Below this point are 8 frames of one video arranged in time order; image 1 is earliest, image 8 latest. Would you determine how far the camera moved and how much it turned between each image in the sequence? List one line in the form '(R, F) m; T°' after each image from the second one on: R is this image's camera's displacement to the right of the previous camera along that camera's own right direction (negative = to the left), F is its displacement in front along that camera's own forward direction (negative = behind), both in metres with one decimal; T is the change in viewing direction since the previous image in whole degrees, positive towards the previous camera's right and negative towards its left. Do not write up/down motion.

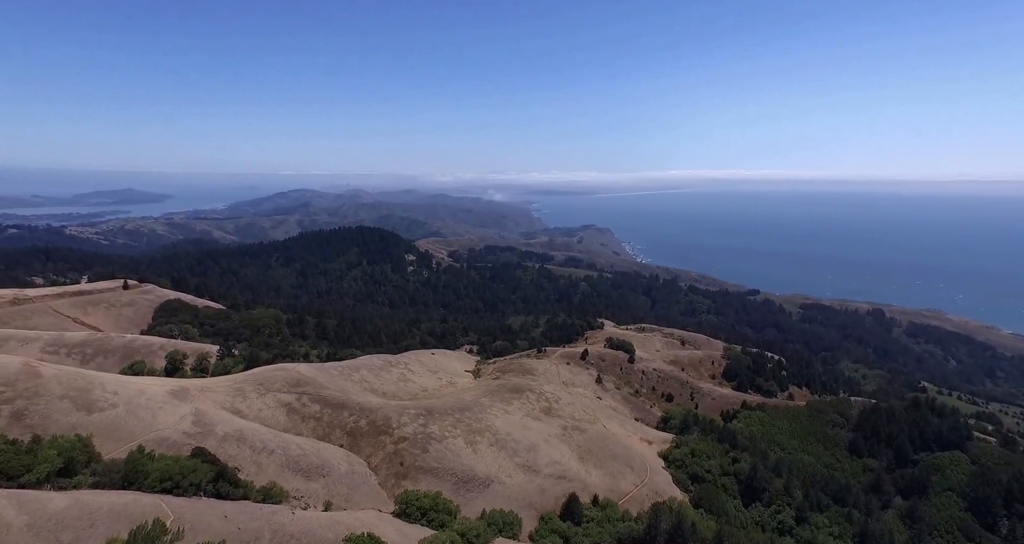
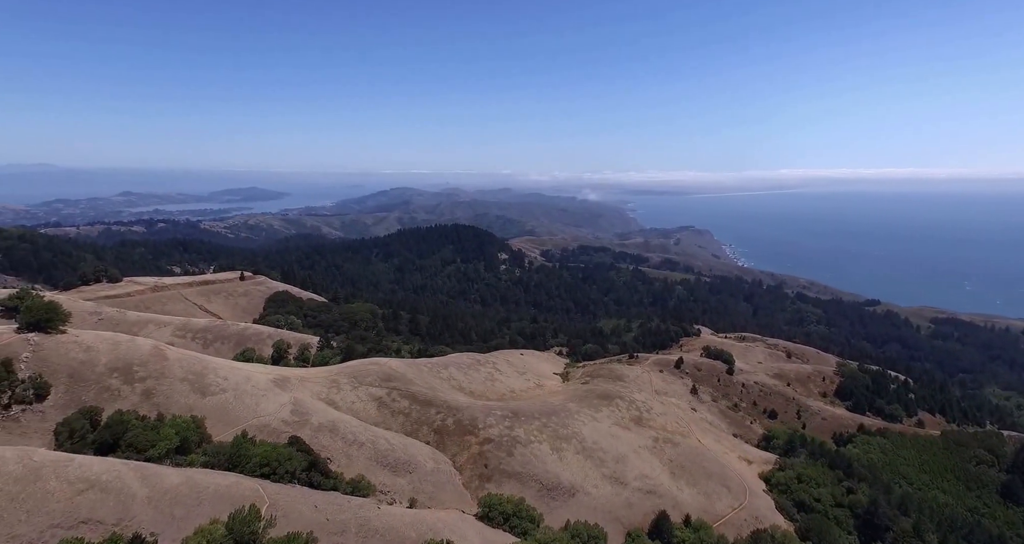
(+0.1, +1.6) m; -9°
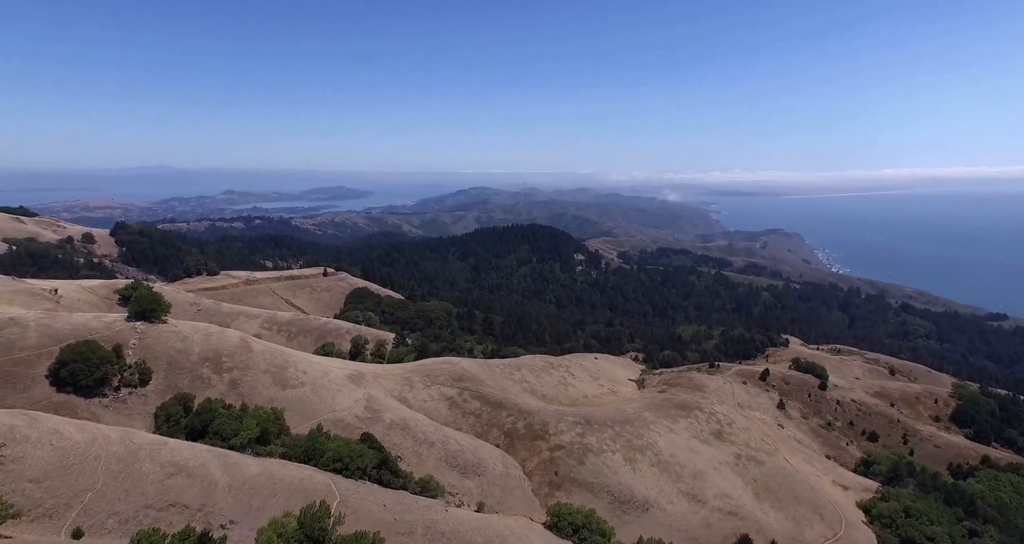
(0.0, +1.3) m; -8°
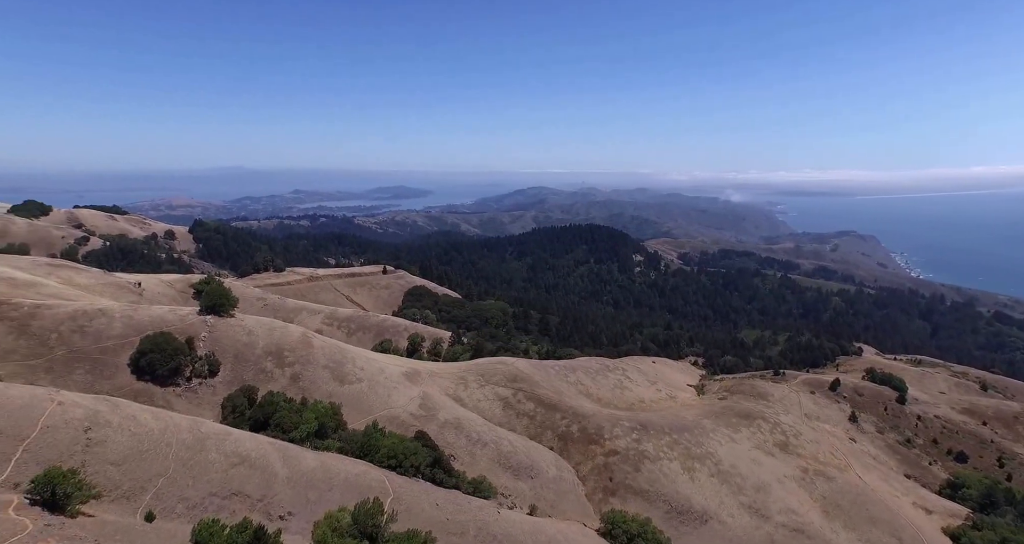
(0.0, +0.6) m; -6°
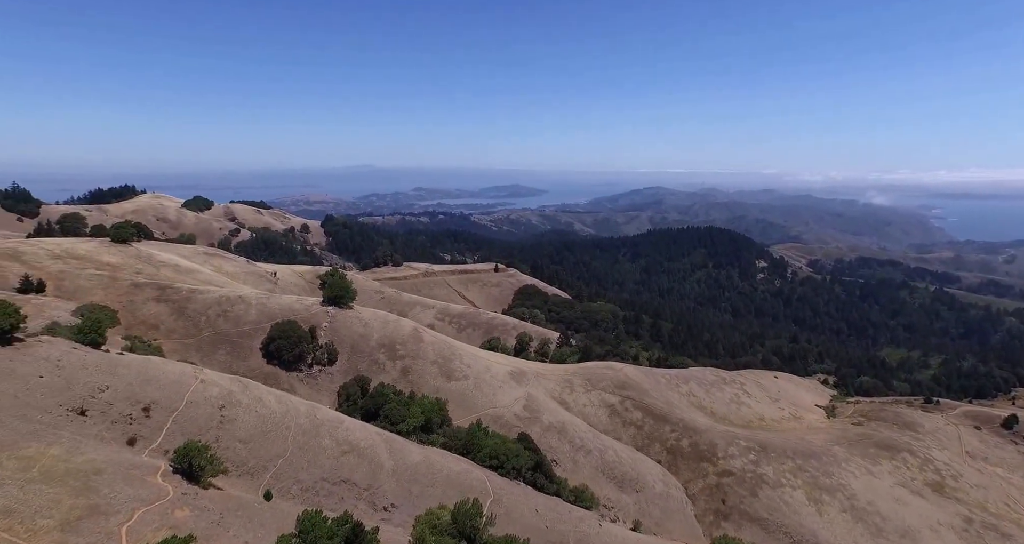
(+0.1, +1.1) m; -11°
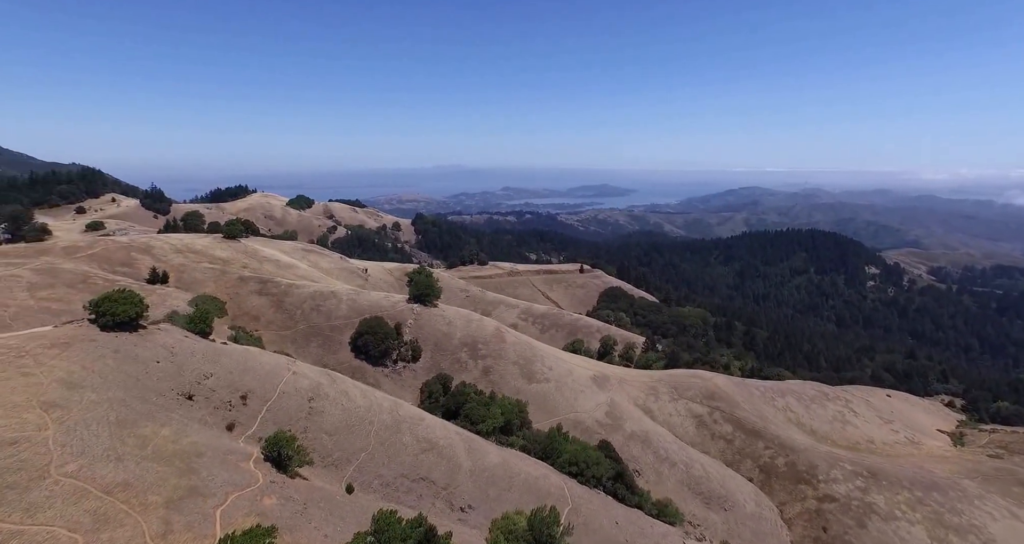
(+0.1, +0.7) m; -9°
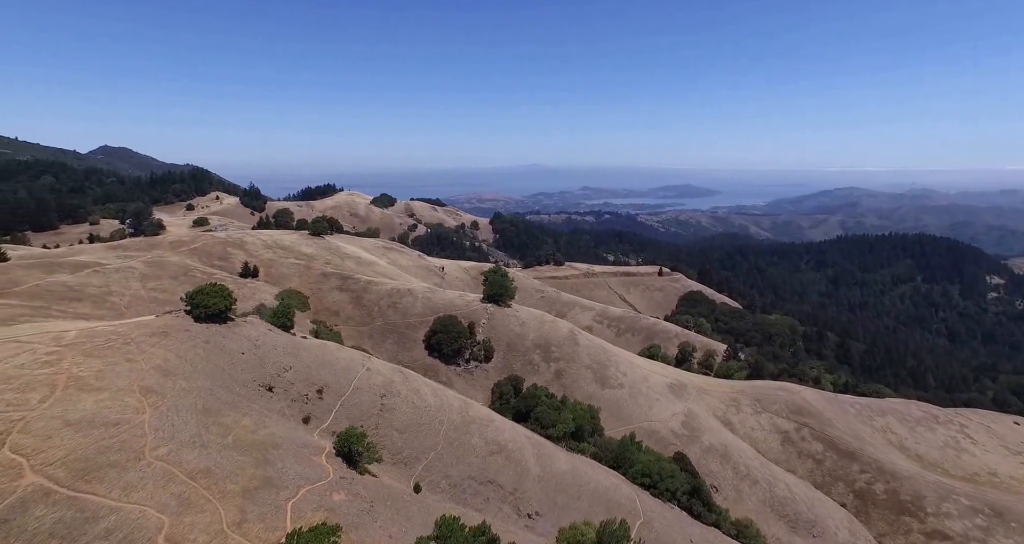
(+0.1, +0.7) m; -8°
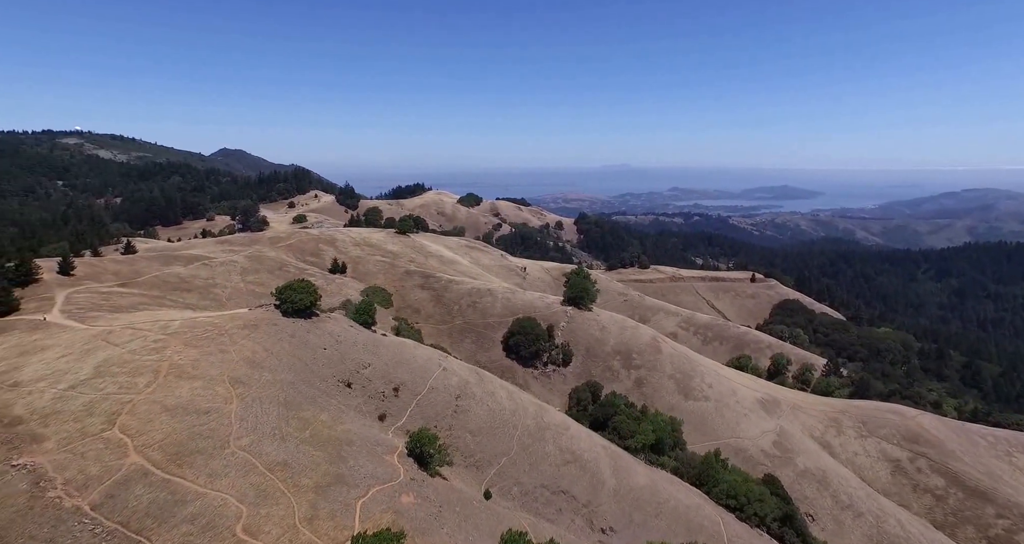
(+0.2, +0.8) m; -8°
